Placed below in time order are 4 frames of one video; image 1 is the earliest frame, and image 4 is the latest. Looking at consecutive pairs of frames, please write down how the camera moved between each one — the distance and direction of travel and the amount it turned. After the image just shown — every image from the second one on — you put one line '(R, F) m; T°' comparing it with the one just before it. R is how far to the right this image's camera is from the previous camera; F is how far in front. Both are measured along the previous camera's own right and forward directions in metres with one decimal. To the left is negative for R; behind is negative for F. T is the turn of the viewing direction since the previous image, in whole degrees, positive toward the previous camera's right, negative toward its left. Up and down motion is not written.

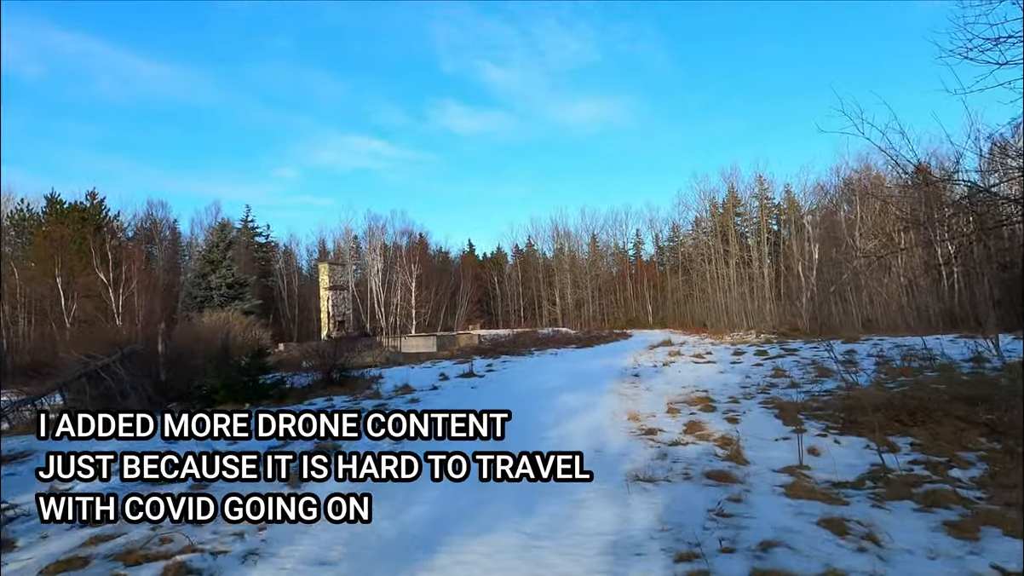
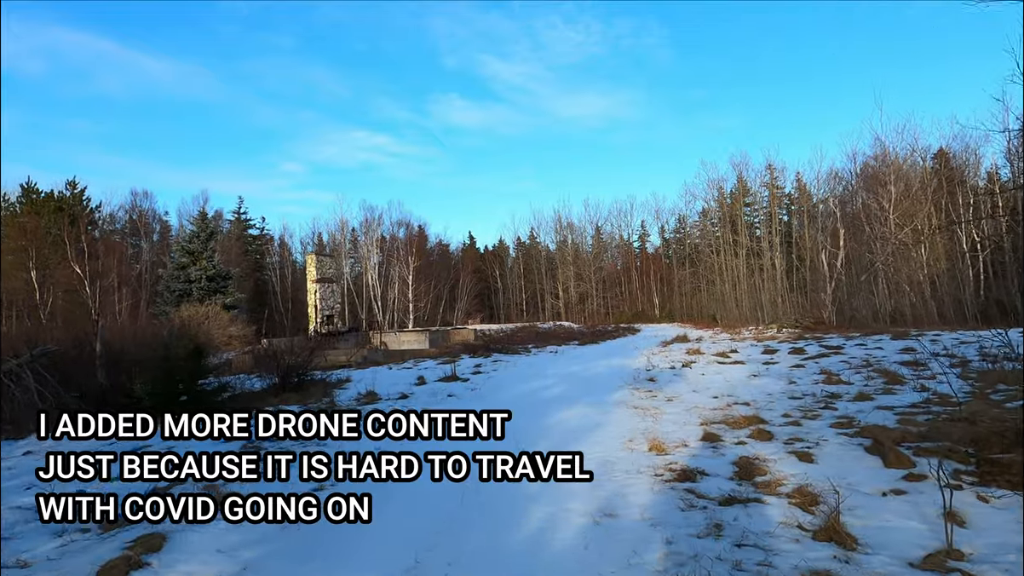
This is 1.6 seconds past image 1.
(+0.2, +1.7) m; 0°
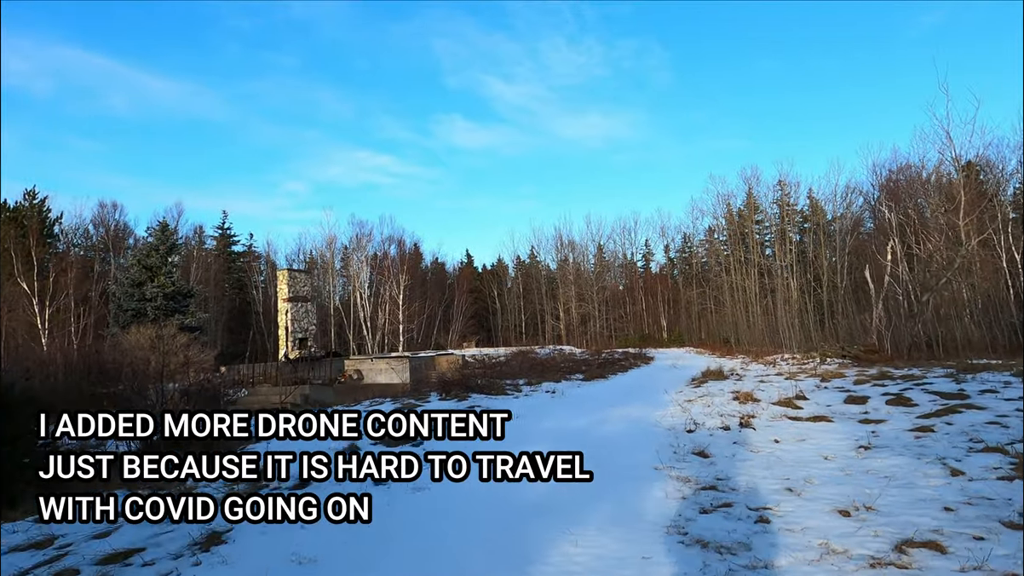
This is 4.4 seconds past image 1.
(+0.3, +2.8) m; 0°
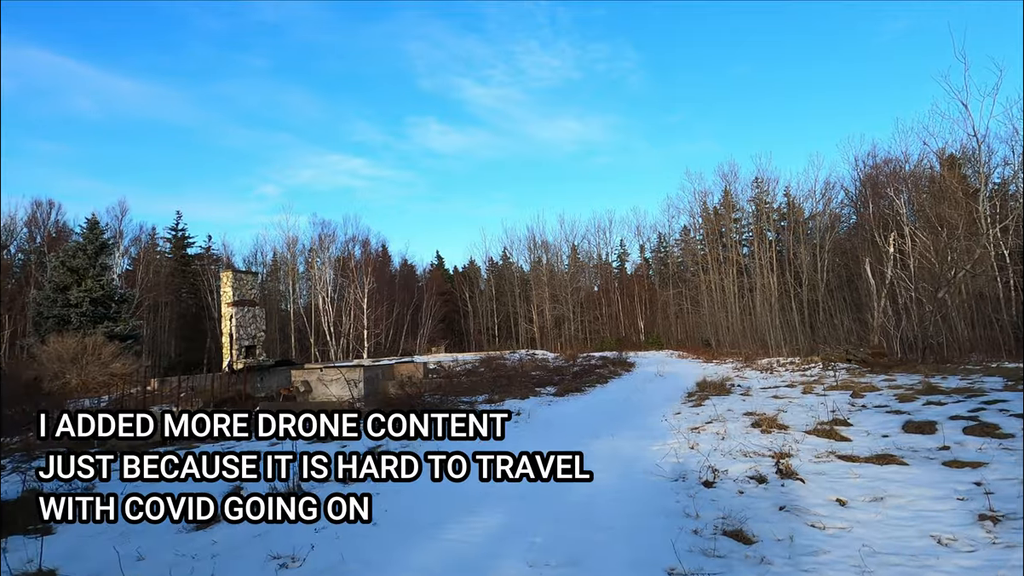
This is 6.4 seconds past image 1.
(+0.3, +1.8) m; +2°
